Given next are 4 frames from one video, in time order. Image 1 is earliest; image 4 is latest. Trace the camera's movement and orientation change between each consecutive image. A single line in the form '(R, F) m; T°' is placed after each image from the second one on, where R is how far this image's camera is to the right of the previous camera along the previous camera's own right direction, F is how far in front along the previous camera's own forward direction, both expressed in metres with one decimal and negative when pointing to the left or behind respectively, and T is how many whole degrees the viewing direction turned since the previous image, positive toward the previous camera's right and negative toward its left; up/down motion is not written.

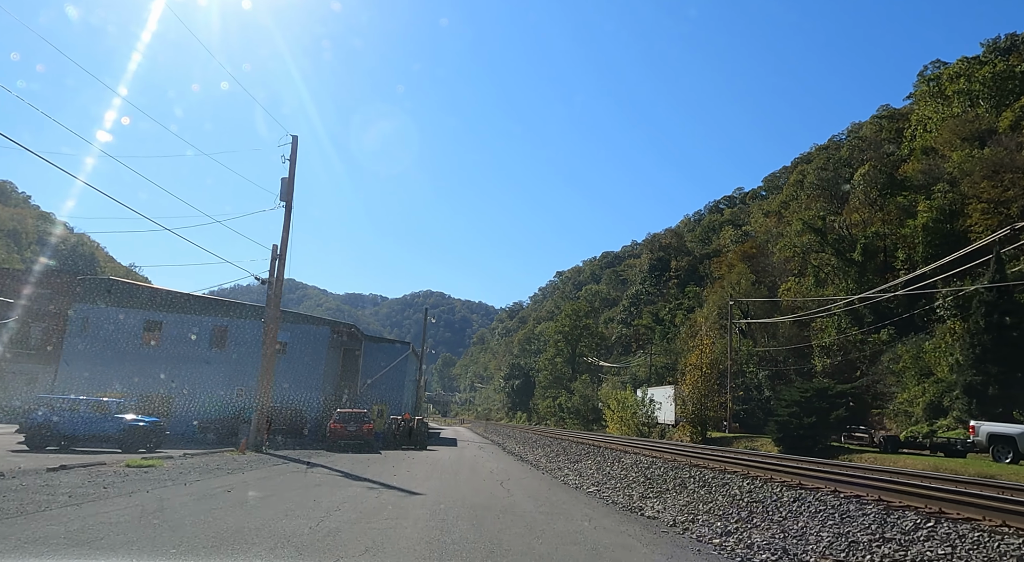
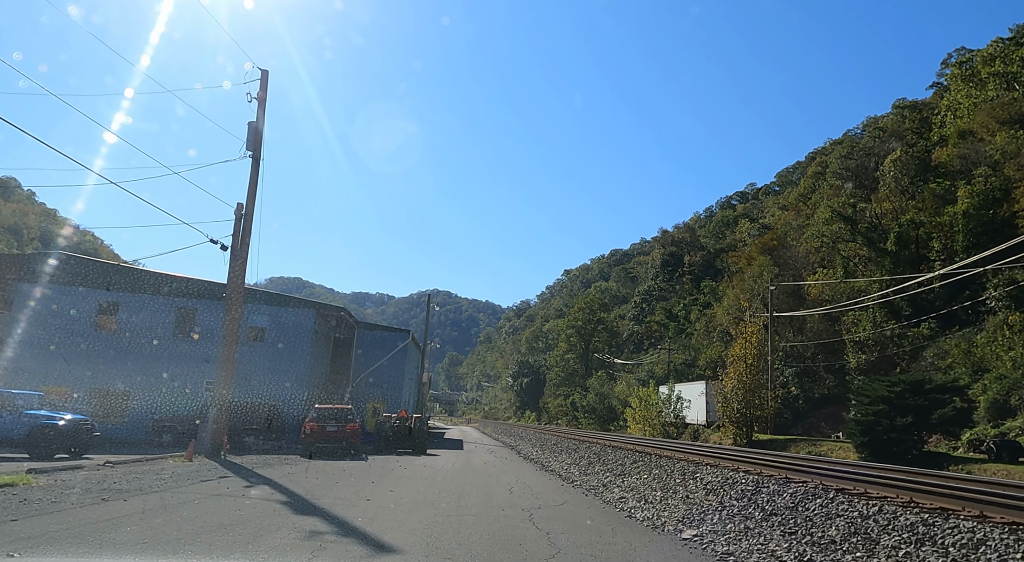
(-0.2, +3.0) m; -1°
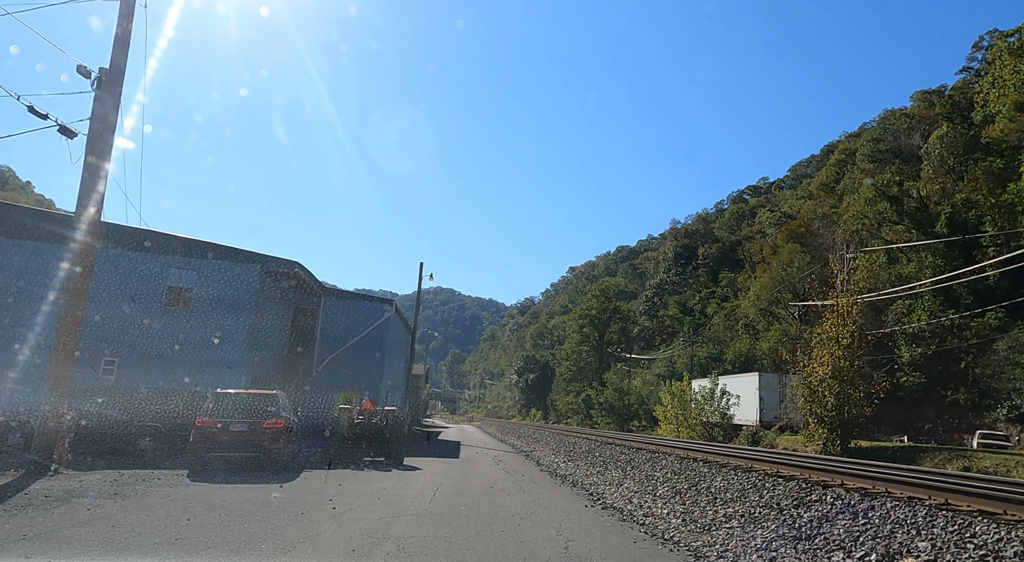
(-0.2, +4.9) m; 0°
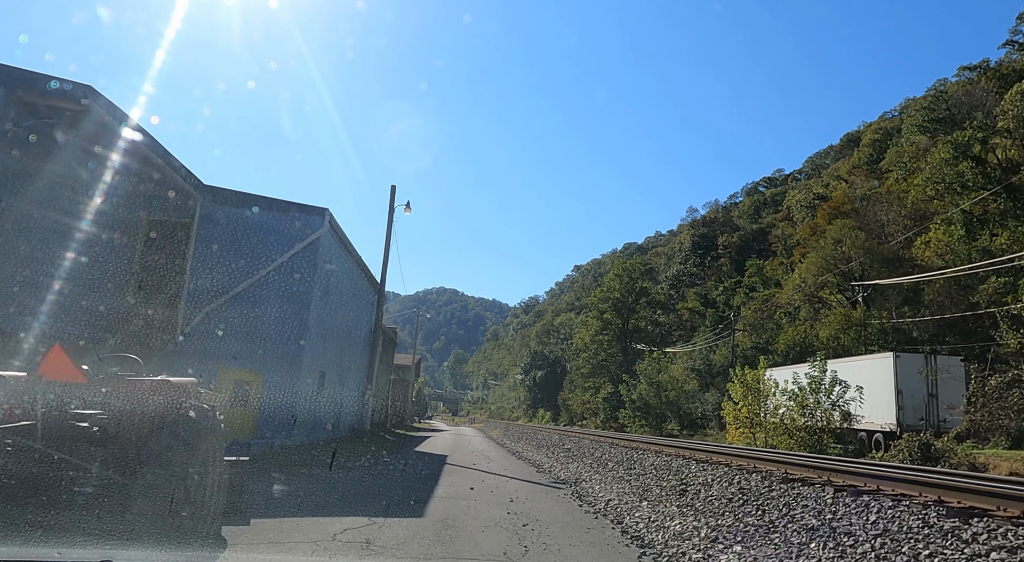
(-0.3, +7.3) m; 0°
